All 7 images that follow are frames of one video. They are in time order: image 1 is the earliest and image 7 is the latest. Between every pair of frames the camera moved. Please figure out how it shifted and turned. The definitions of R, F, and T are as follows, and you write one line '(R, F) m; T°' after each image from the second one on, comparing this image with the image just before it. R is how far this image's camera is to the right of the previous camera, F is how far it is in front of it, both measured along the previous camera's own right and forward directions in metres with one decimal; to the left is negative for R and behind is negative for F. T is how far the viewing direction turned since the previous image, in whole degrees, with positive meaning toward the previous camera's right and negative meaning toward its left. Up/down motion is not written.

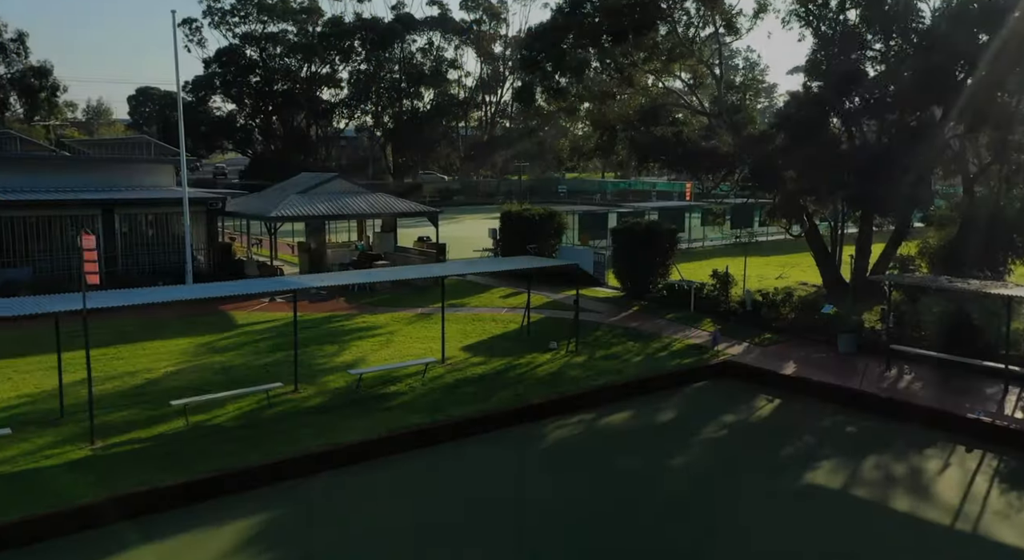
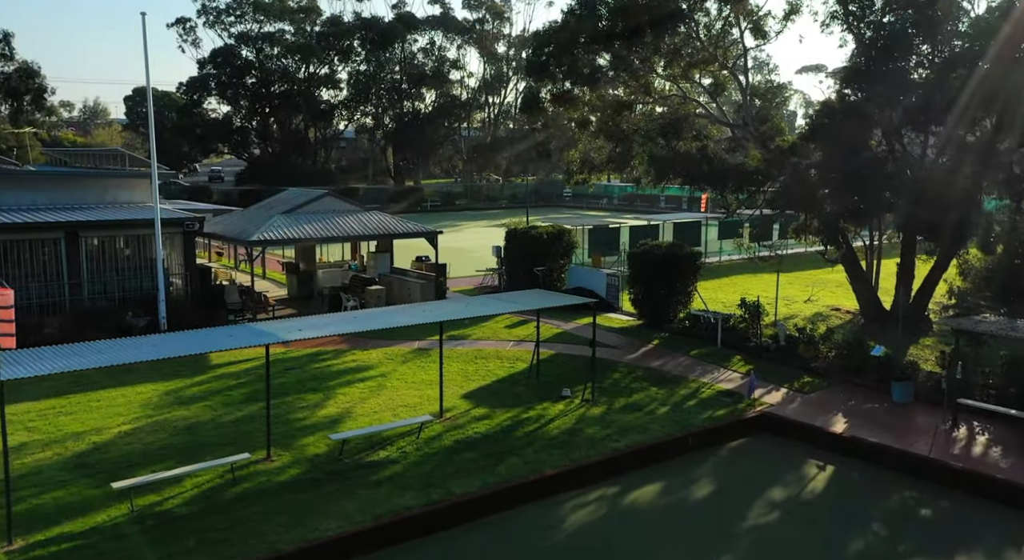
(-0.1, +1.6) m; 0°
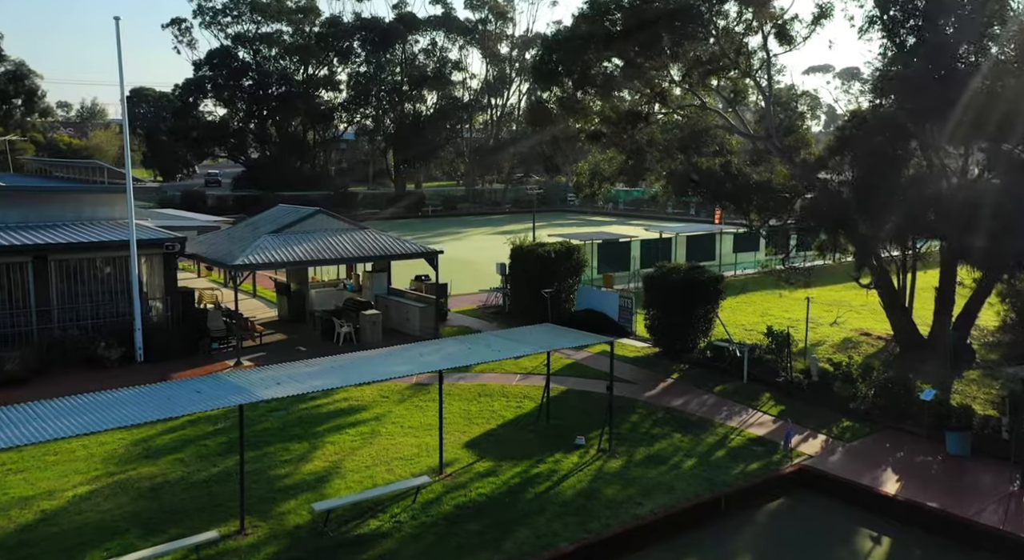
(-0.1, +1.2) m; 0°
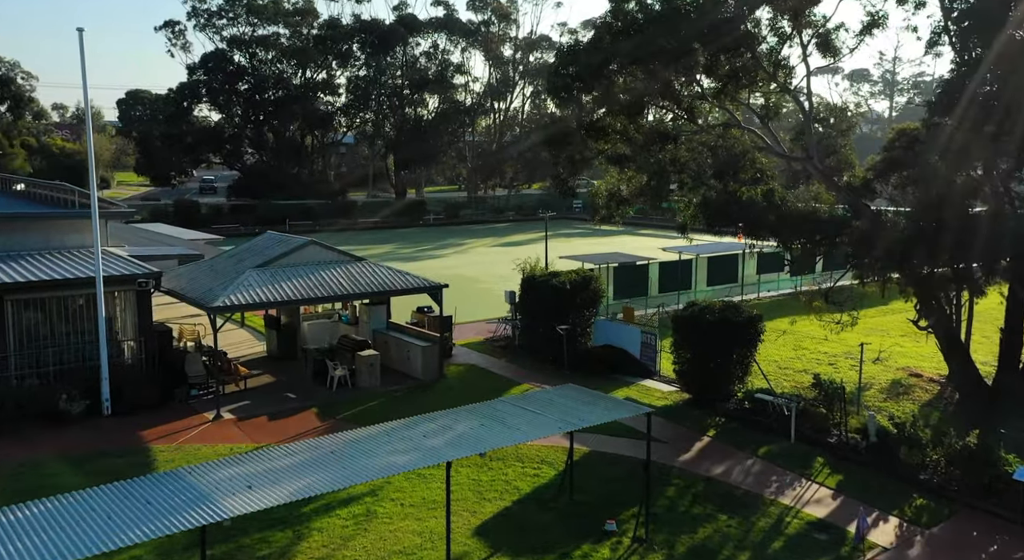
(-0.2, +1.6) m; 0°
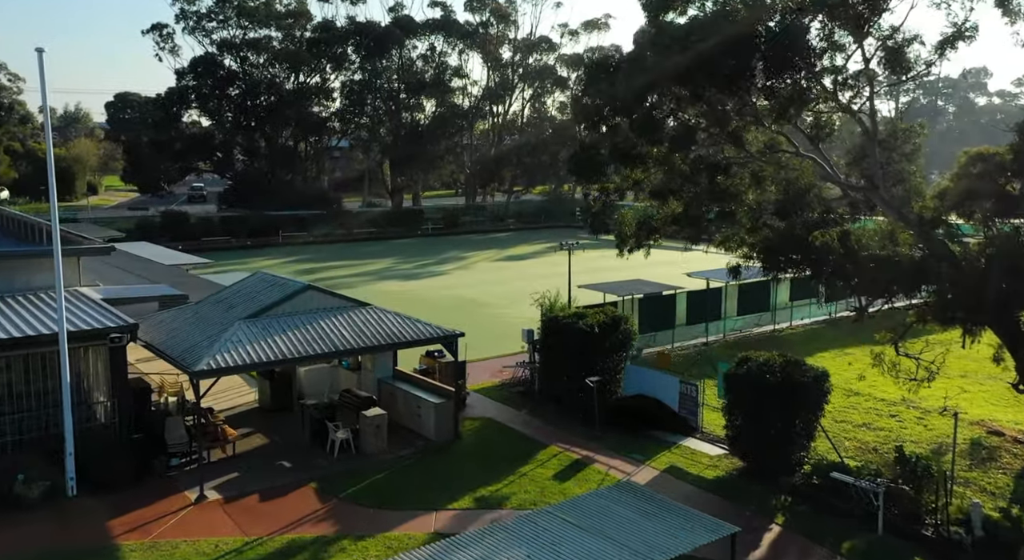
(-0.5, +1.8) m; 0°
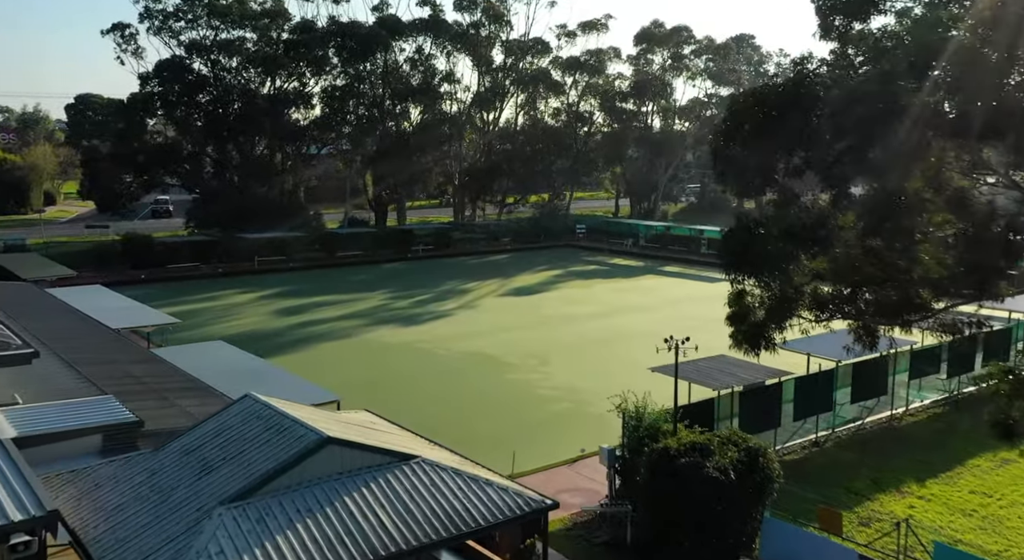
(-1.6, +4.4) m; +2°
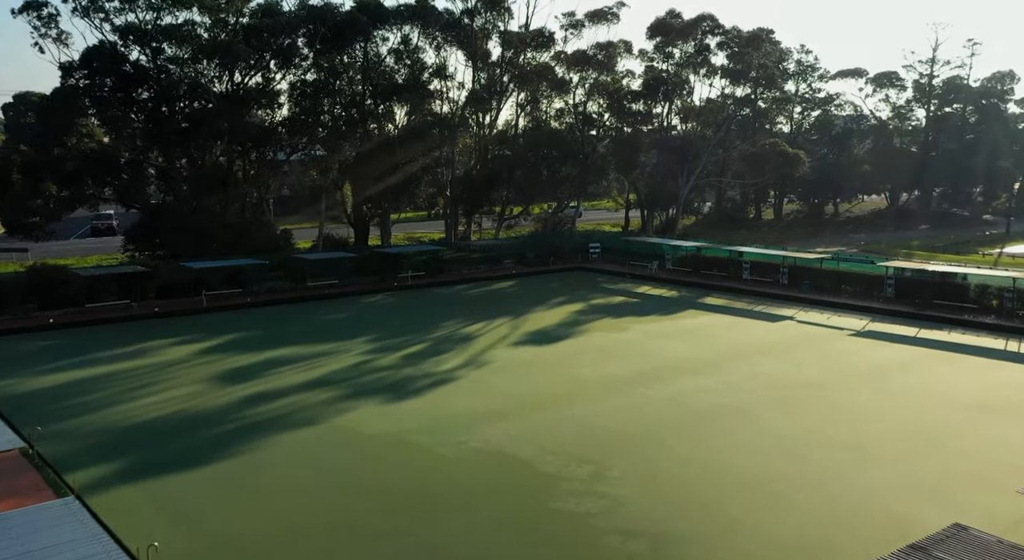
(-1.1, +7.3) m; +1°
